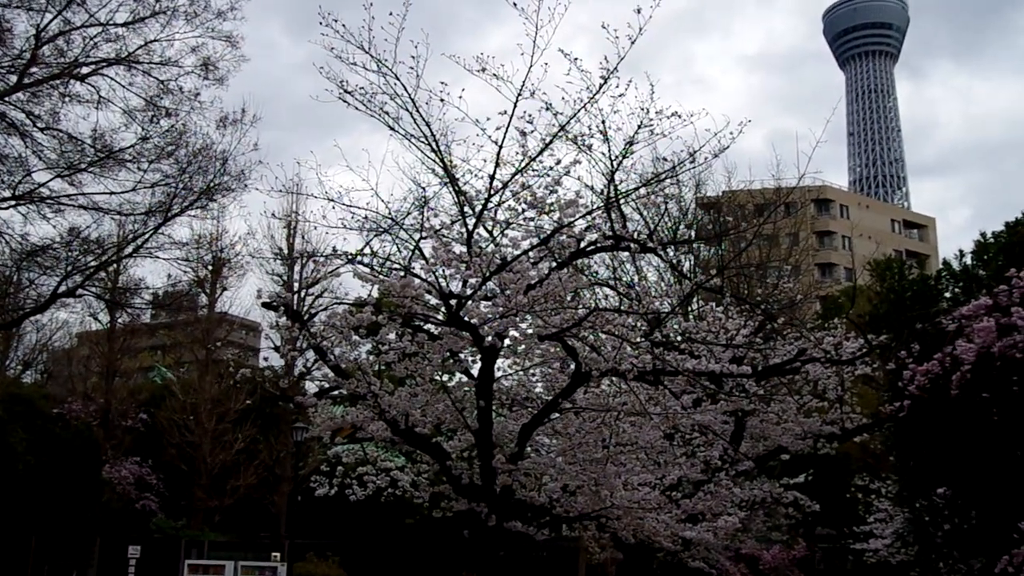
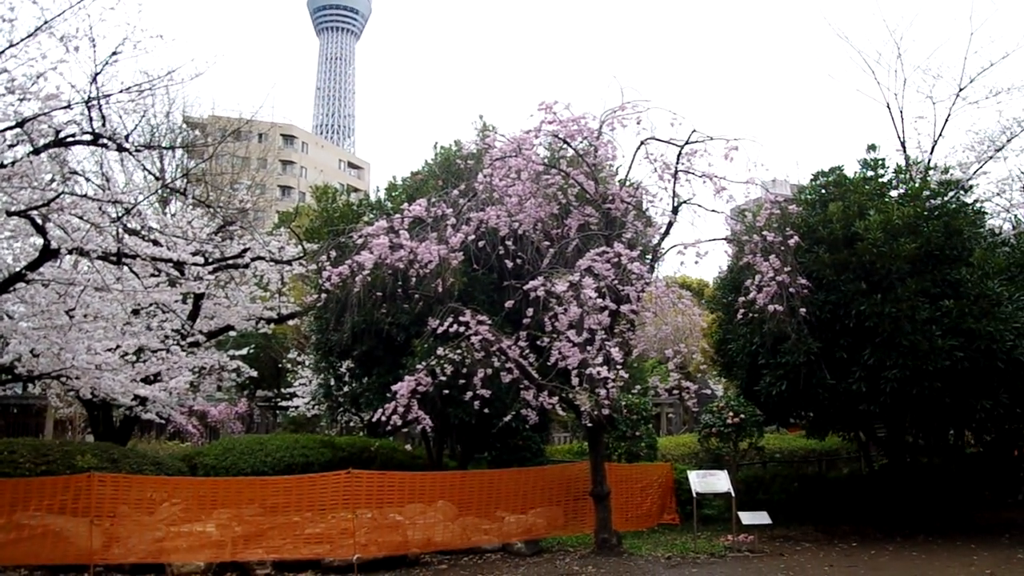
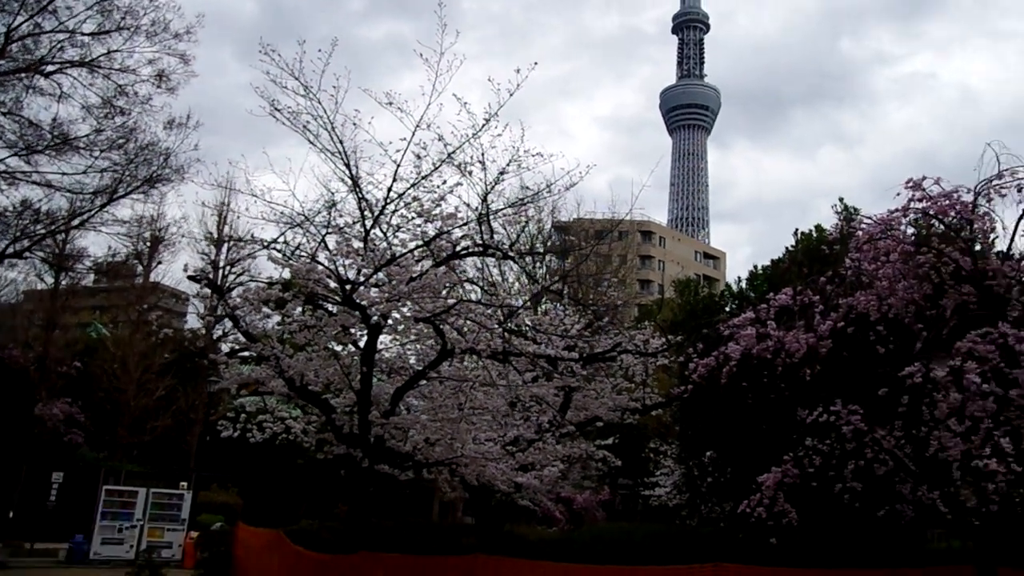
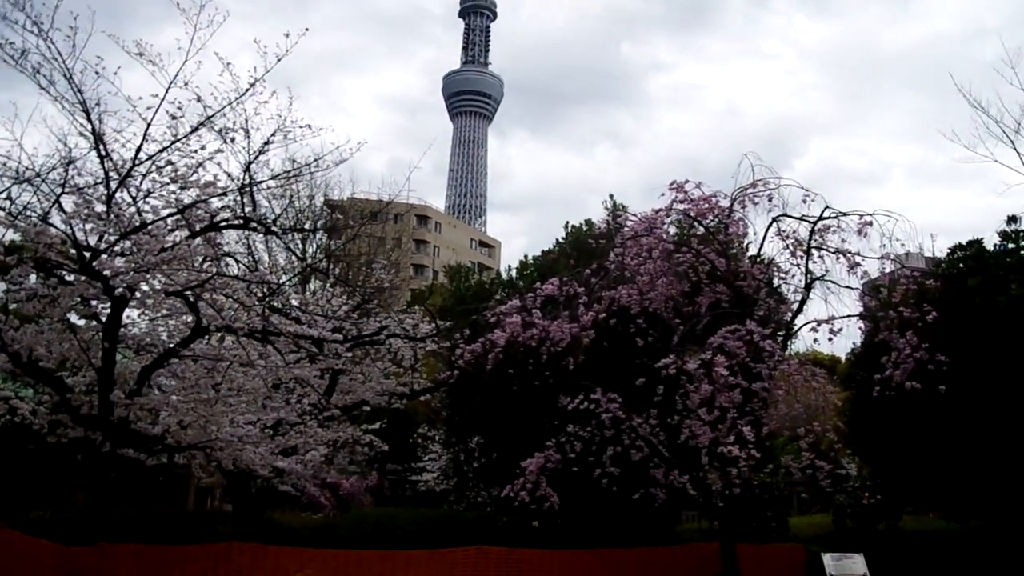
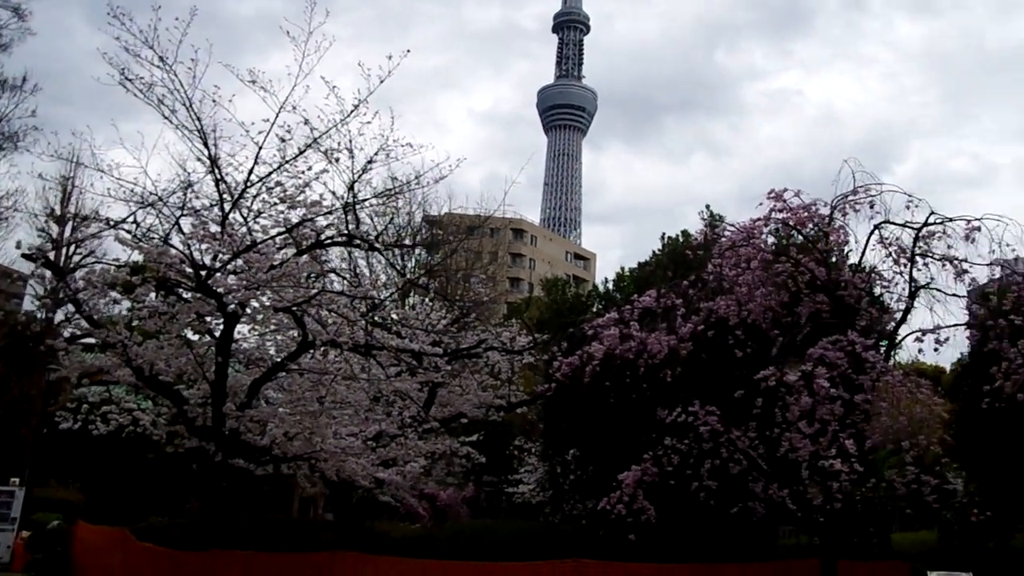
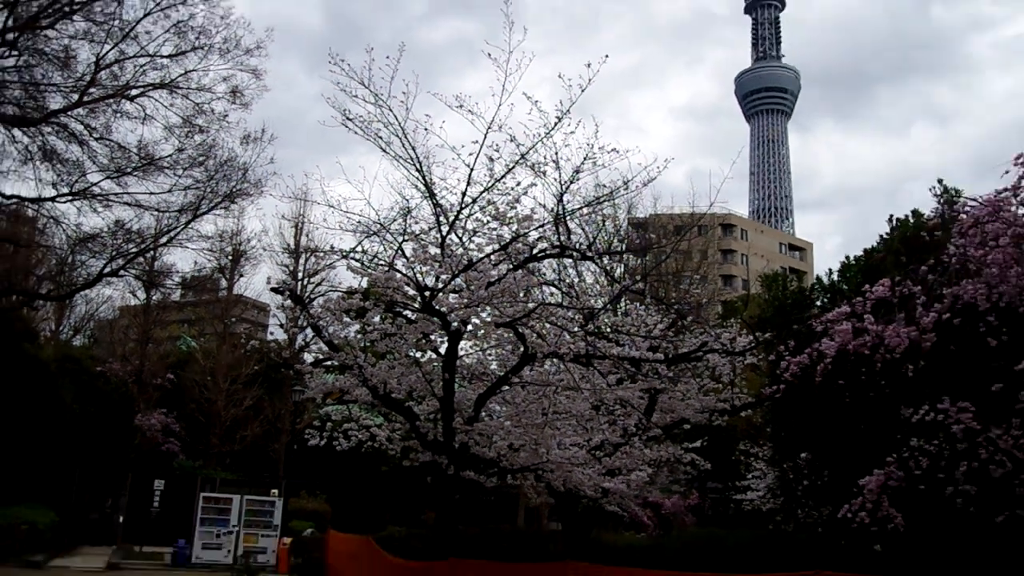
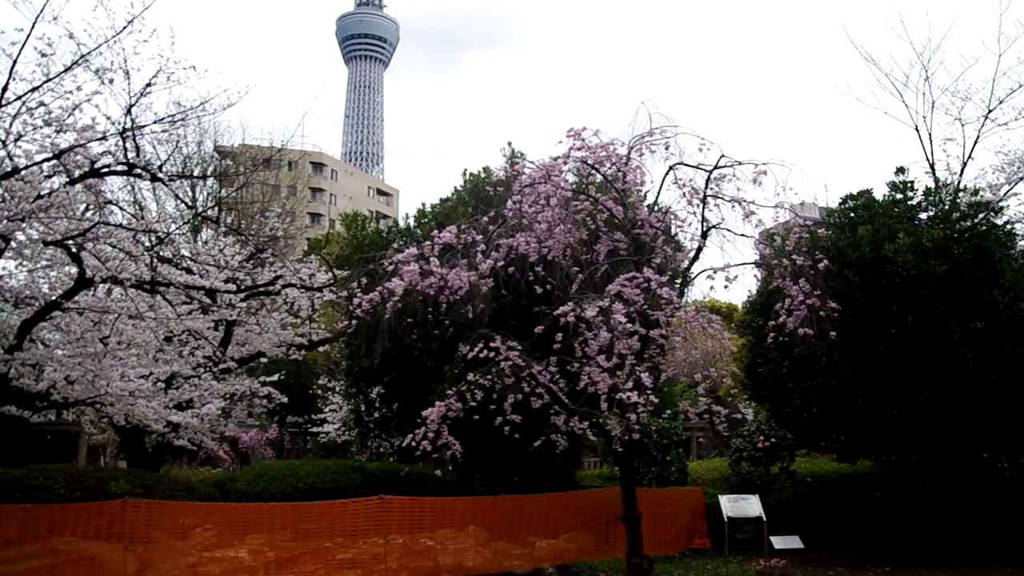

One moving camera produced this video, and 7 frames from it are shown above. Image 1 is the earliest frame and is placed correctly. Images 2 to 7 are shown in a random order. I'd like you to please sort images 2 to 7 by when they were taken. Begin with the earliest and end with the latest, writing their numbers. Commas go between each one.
6, 3, 5, 4, 7, 2
